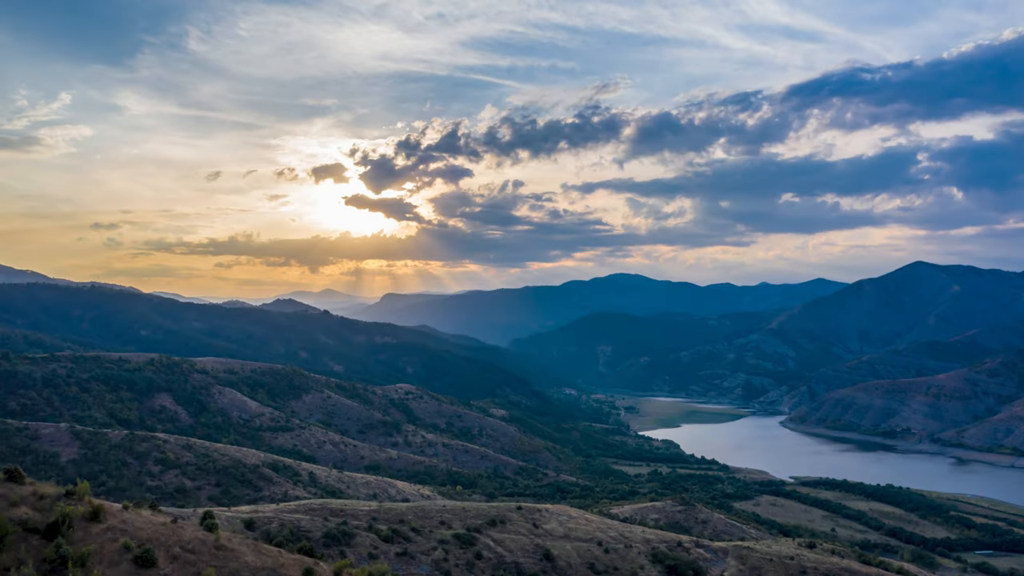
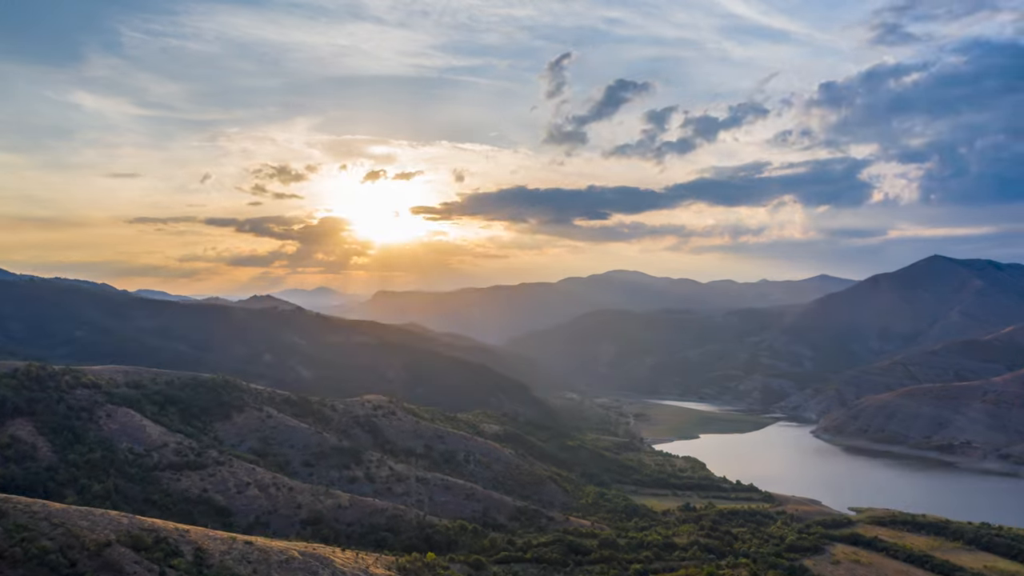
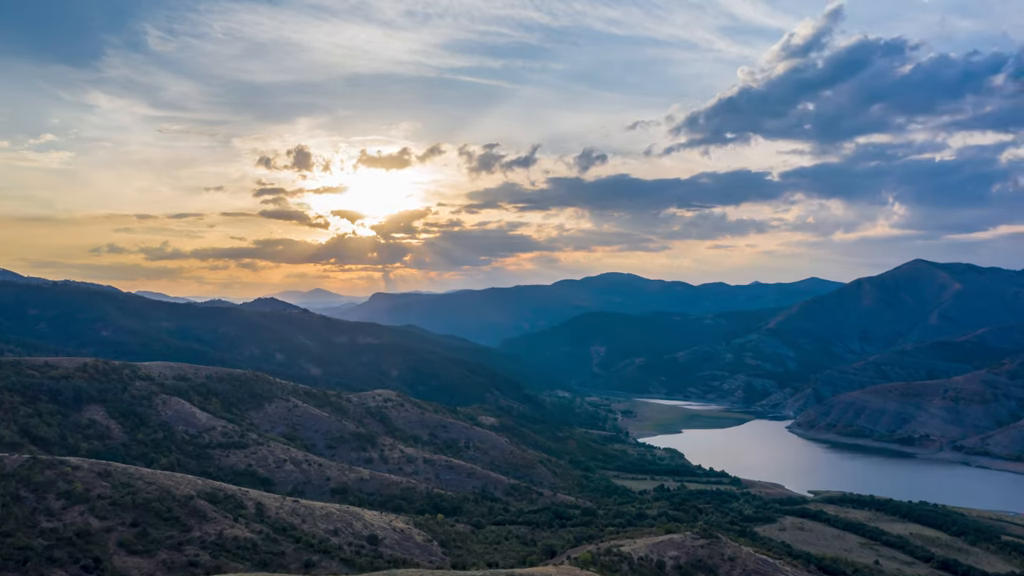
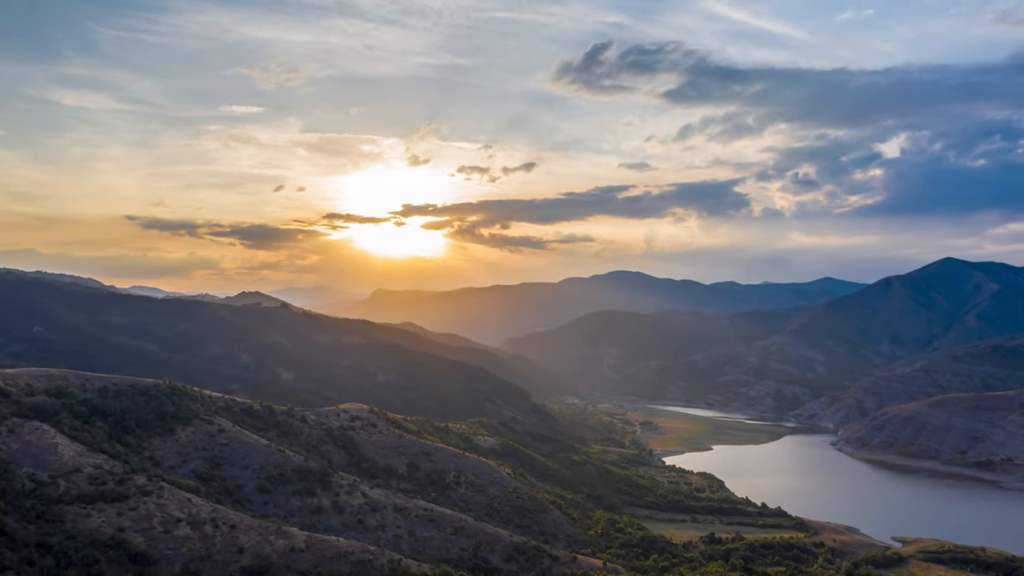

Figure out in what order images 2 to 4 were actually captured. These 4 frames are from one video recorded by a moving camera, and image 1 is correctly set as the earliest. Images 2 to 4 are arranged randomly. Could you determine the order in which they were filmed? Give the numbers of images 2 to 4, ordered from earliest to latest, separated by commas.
3, 2, 4
